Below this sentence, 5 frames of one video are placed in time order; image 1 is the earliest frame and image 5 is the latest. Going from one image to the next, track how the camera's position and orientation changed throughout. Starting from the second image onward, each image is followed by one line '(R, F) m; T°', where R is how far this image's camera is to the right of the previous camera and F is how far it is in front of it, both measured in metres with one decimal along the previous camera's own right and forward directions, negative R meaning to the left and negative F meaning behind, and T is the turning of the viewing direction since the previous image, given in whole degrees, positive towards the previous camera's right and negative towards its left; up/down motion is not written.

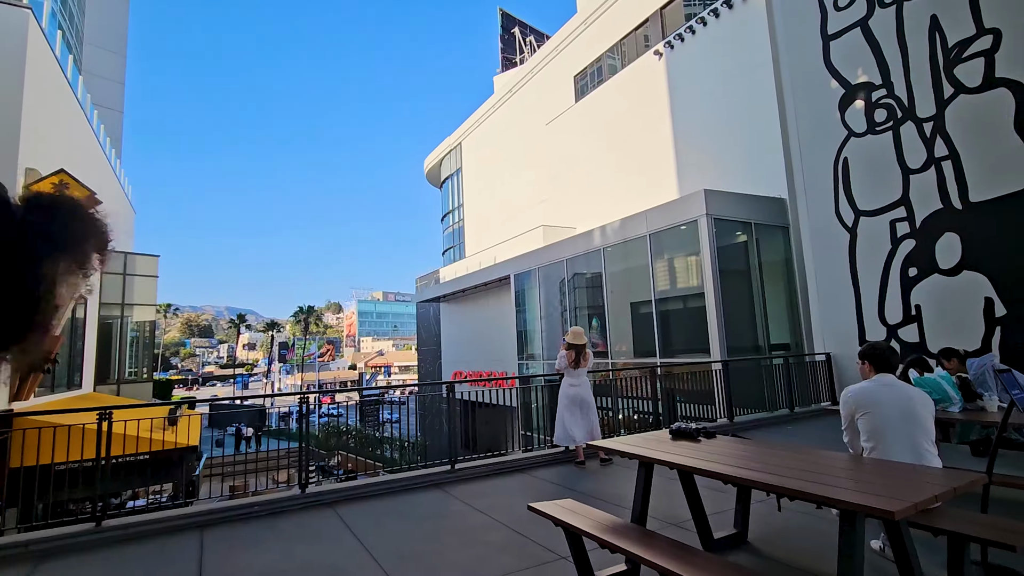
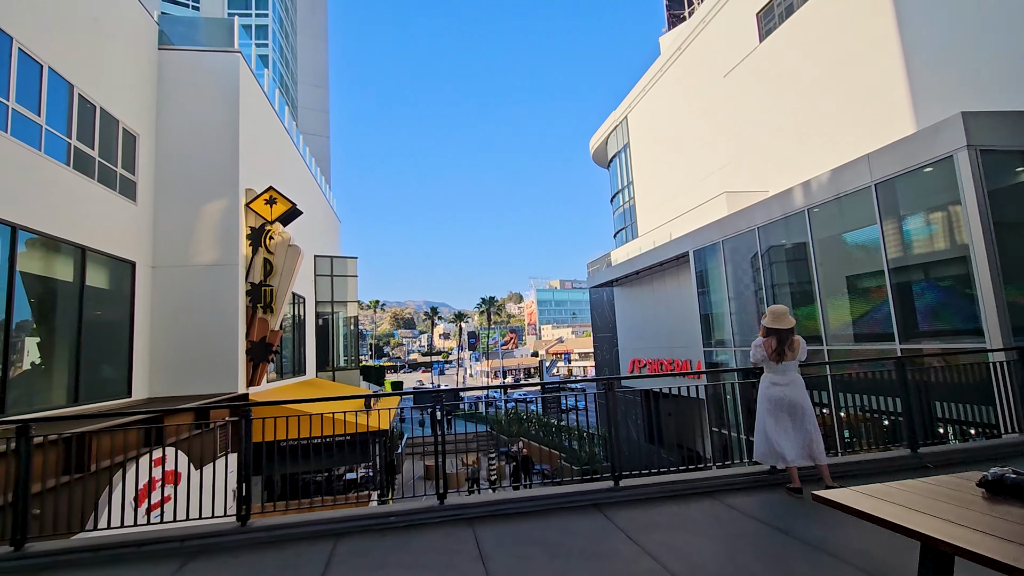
(+0.1, +0.8) m; -20°
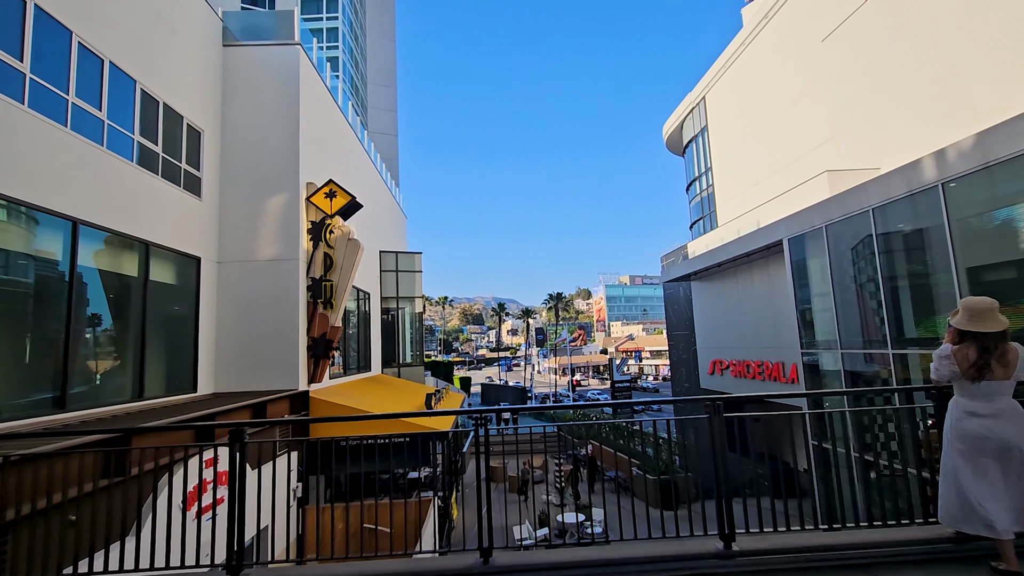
(0.0, +0.8) m; -8°
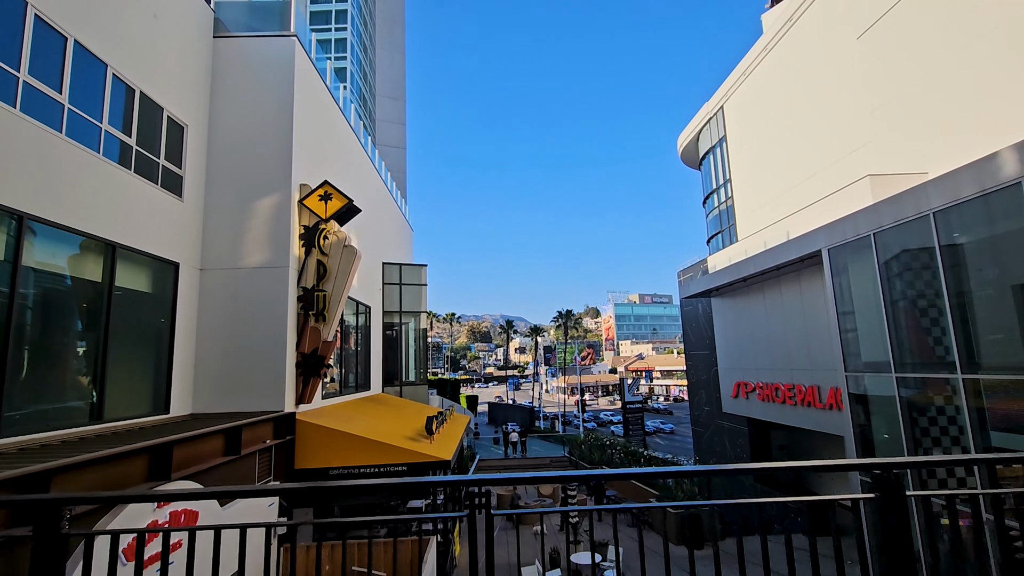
(0.0, +0.9) m; -1°
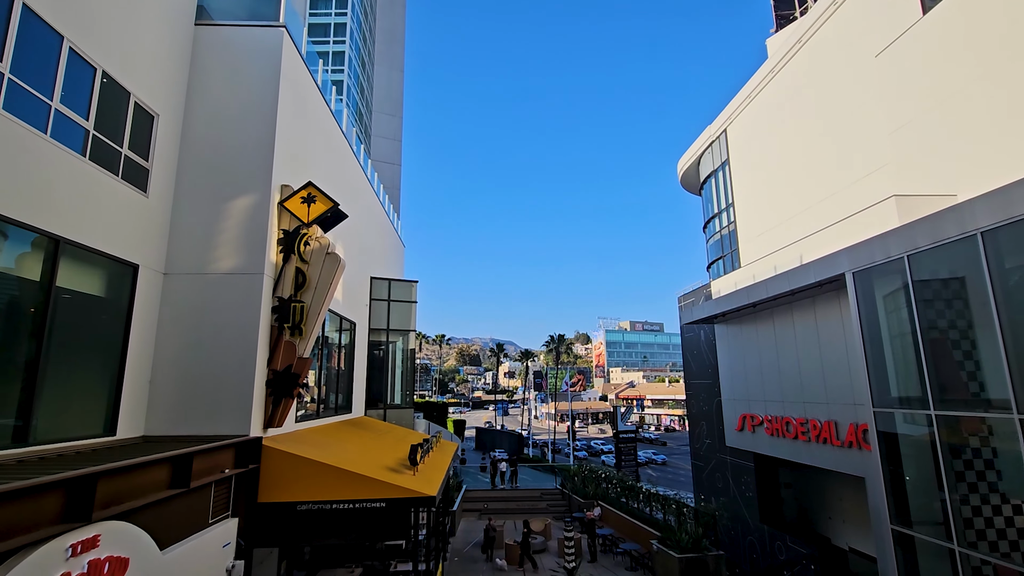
(-0.1, +0.8) m; +1°
